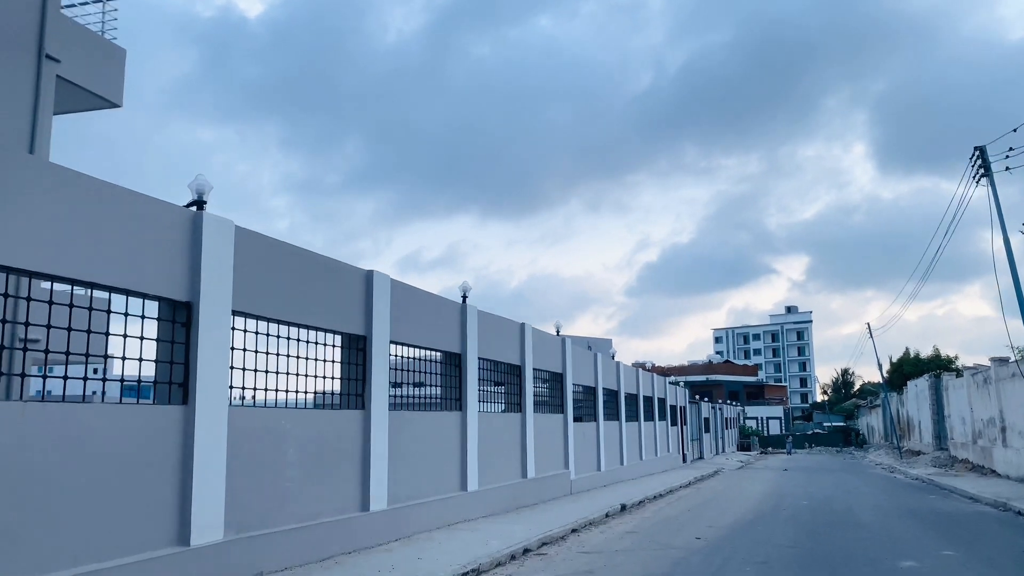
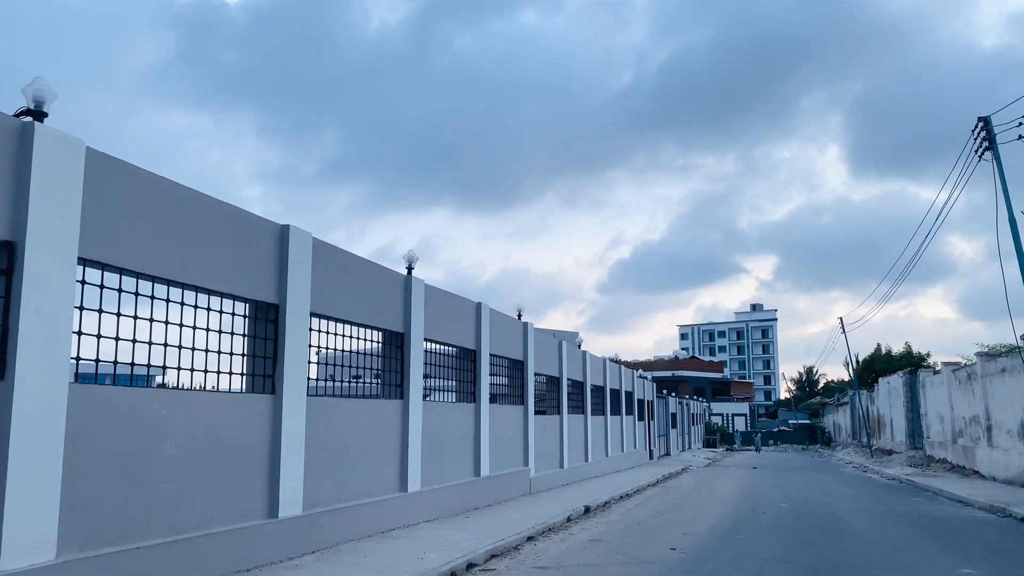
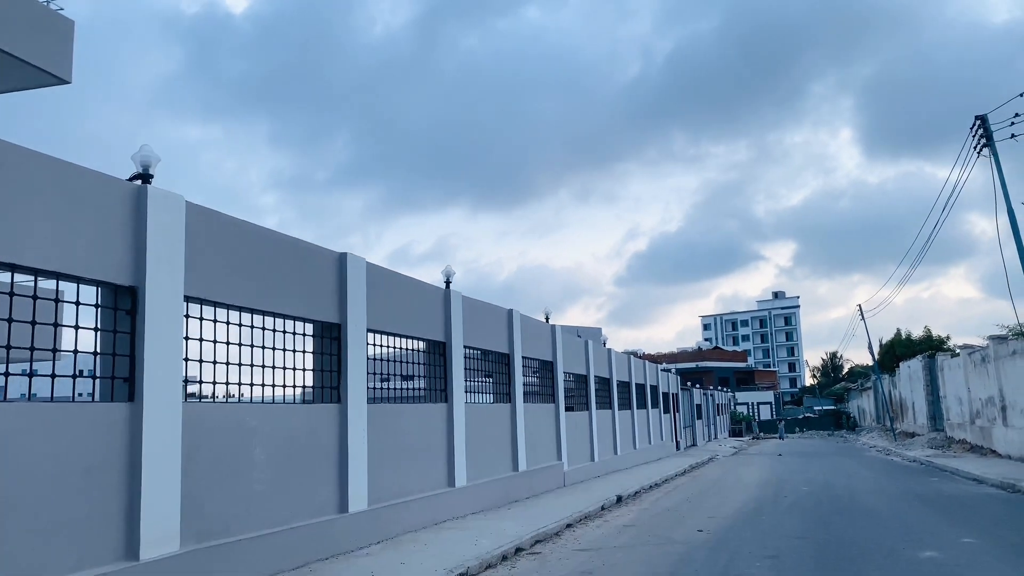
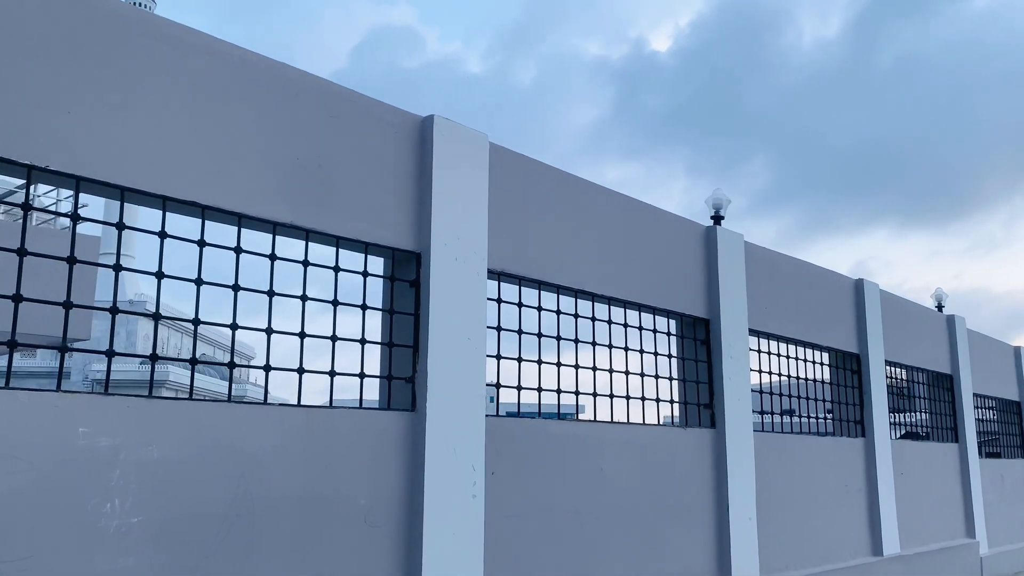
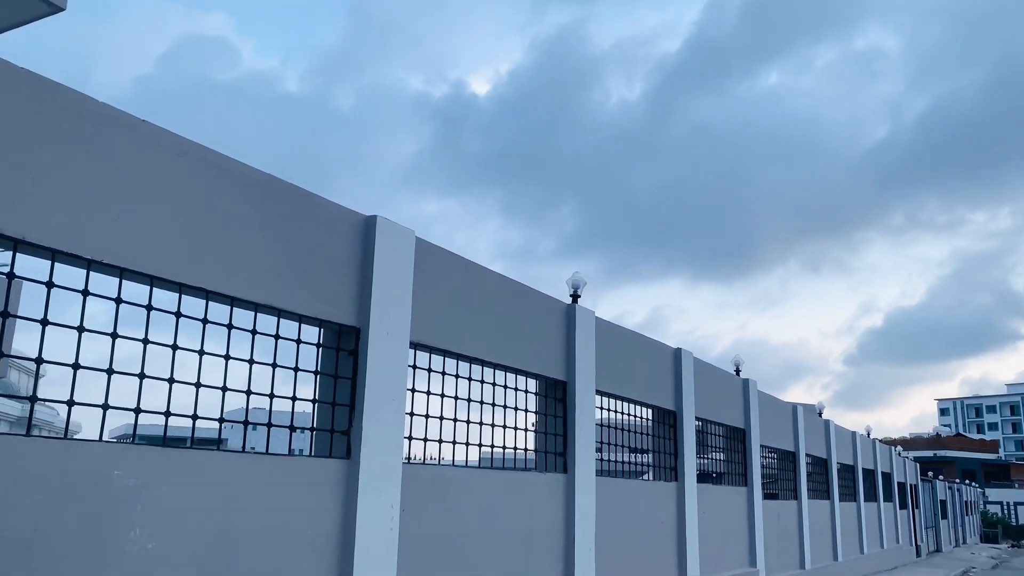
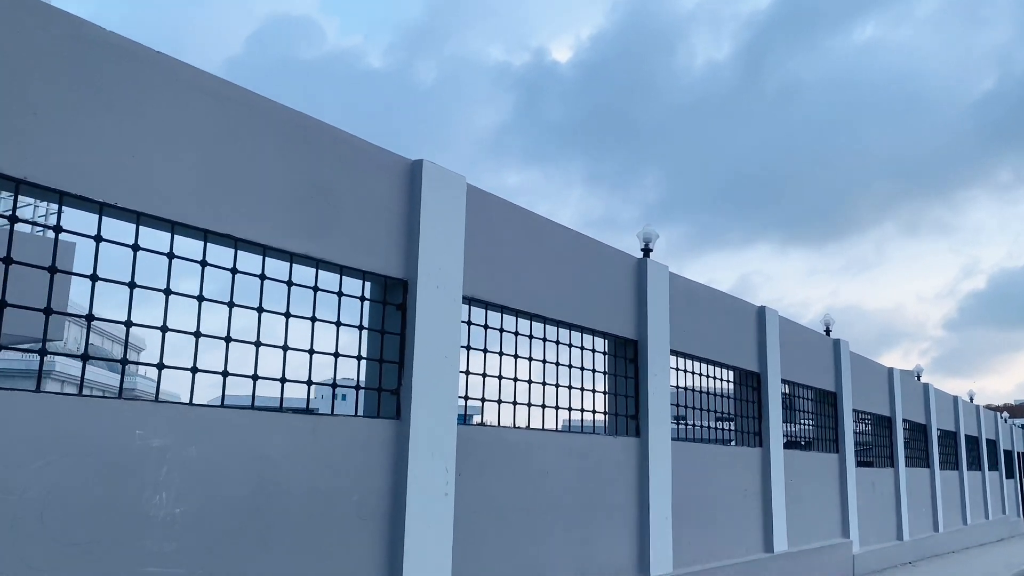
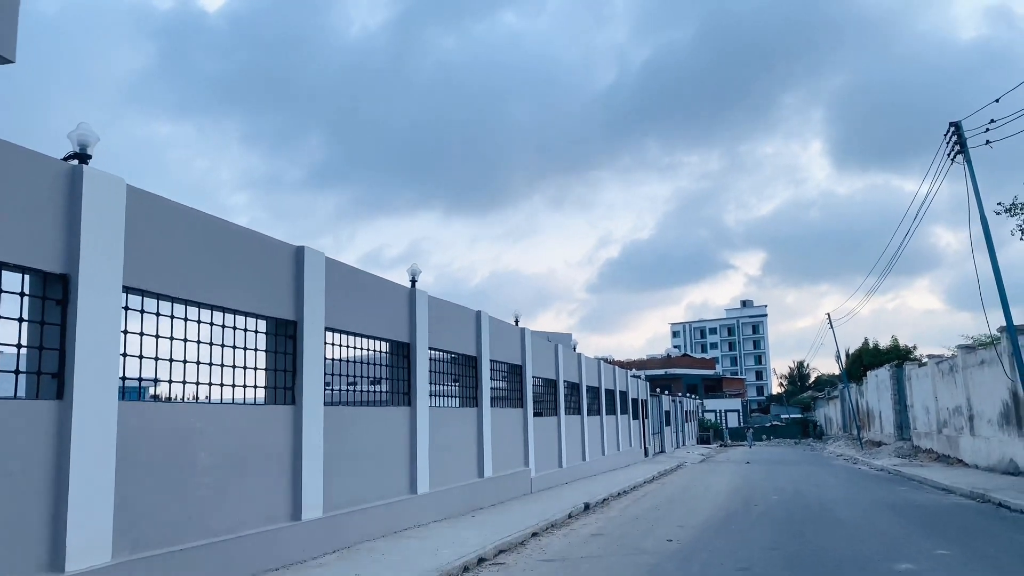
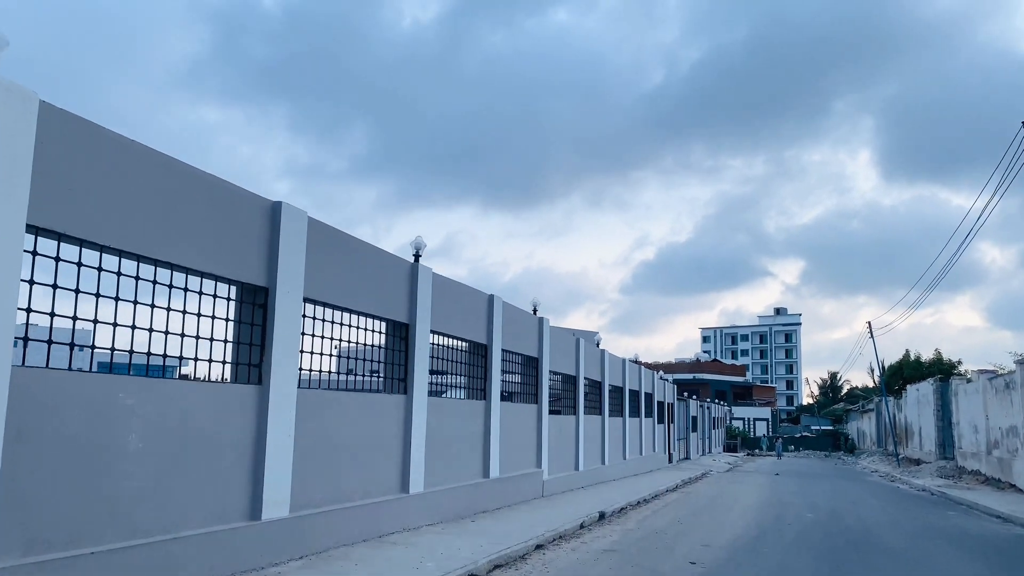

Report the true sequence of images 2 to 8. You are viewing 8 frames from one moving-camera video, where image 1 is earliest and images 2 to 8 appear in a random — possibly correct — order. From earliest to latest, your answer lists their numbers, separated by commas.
3, 7, 2, 8, 5, 6, 4
